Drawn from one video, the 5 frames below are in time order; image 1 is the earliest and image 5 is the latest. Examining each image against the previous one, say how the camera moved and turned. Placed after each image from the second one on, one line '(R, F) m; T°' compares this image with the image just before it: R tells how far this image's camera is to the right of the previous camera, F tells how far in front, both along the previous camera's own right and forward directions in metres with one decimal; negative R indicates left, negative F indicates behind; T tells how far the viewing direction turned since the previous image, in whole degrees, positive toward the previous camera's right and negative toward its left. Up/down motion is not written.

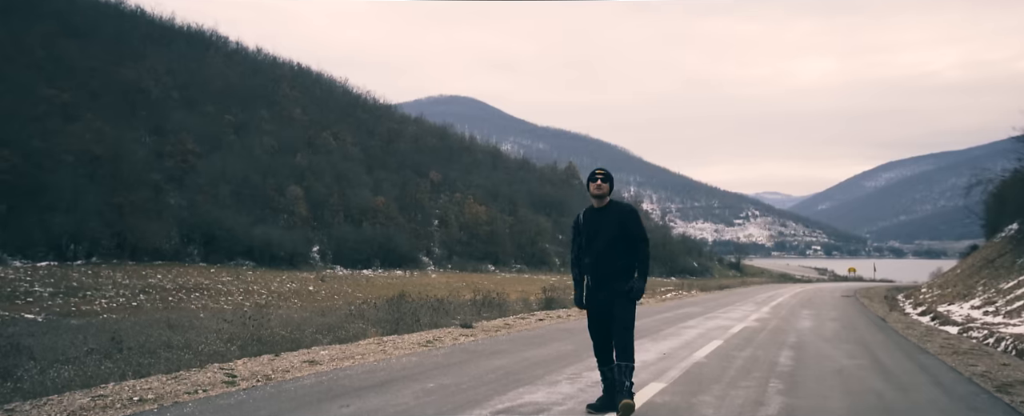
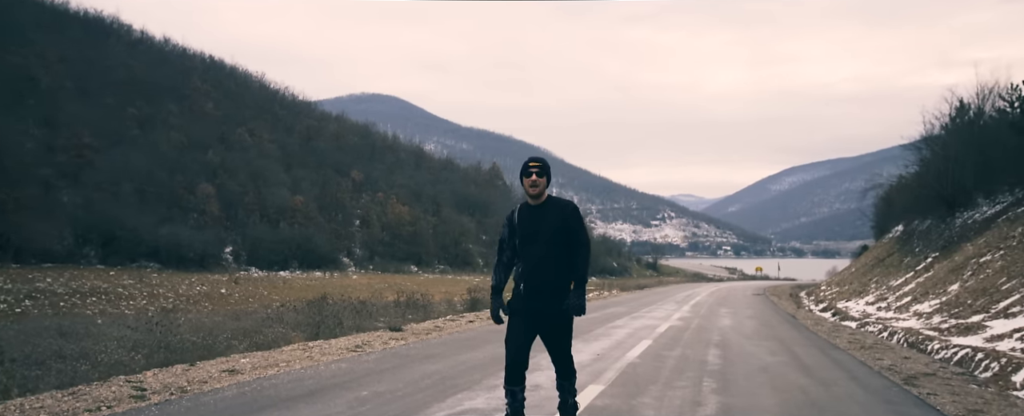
(-0.5, 0.0) m; +7°
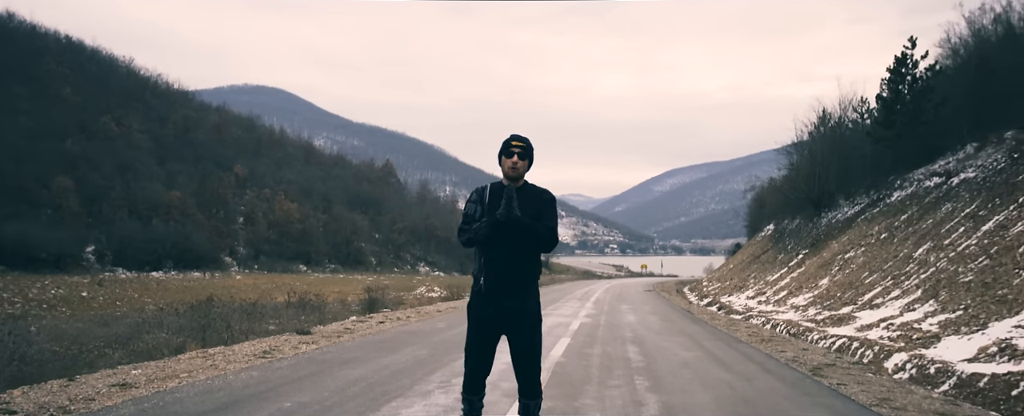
(-1.1, +0.3) m; +11°
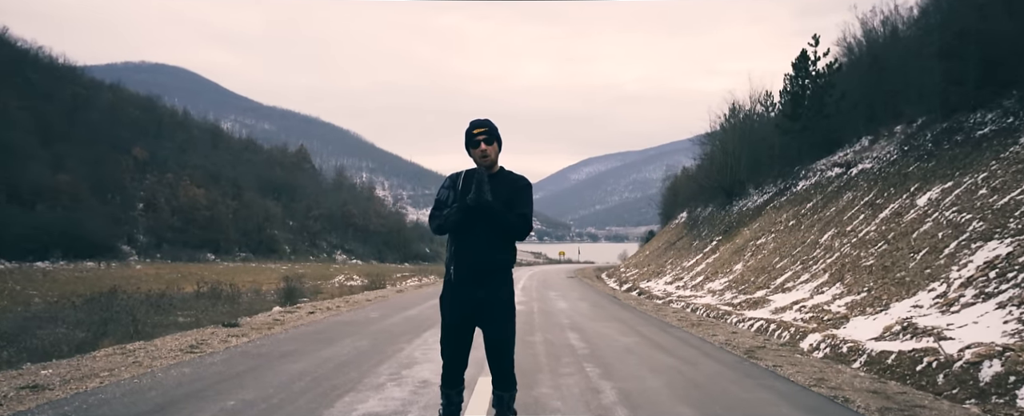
(-0.9, +0.2) m; +8°
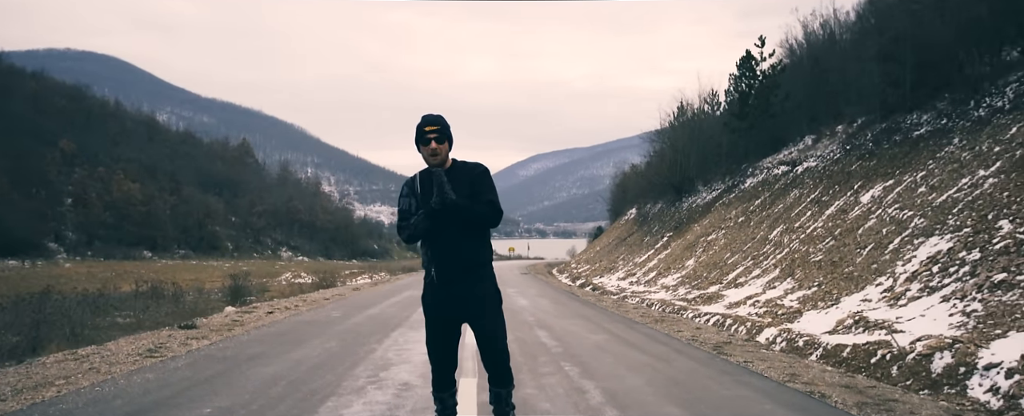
(-0.8, +0.2) m; +6°
